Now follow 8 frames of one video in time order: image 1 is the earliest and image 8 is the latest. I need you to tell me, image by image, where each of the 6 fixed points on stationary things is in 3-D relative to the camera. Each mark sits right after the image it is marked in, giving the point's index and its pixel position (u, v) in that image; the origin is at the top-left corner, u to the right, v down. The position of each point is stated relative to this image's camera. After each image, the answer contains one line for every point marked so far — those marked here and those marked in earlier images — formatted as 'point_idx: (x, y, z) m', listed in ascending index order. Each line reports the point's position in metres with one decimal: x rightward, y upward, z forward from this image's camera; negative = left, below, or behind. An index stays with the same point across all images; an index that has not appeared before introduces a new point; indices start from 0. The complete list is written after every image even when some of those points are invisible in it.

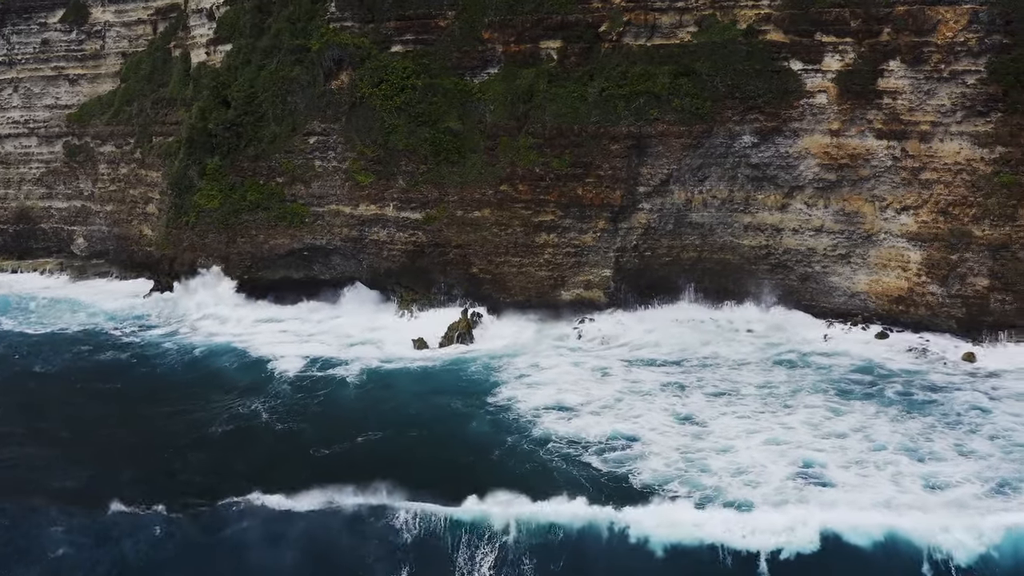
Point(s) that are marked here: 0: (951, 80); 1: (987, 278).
0: (+12.6, +5.8, +20.3) m
1: (+14.2, +0.3, +20.9) m
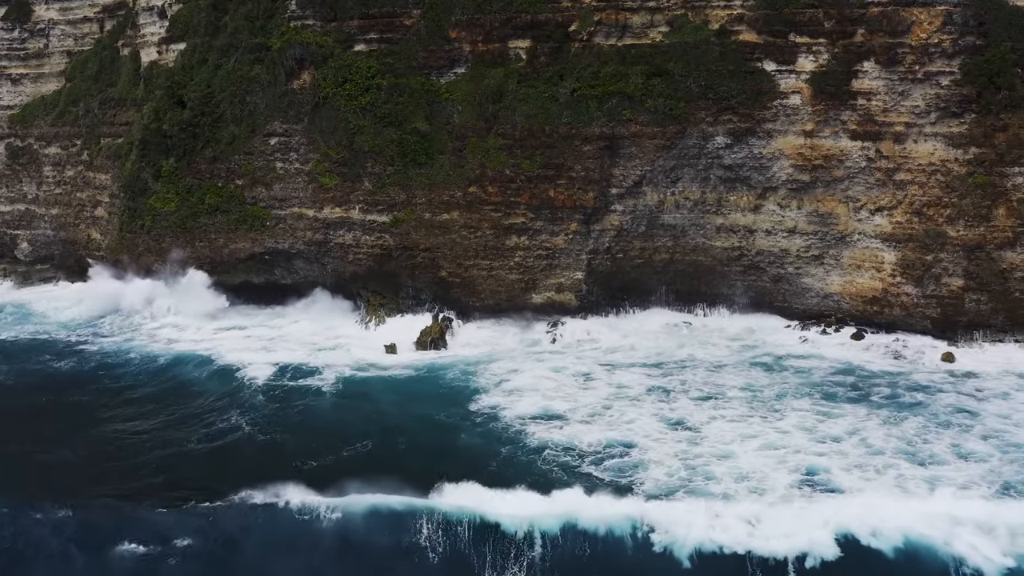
0: (+11.8, +5.8, +20.5) m
1: (+13.4, +0.3, +21.2) m
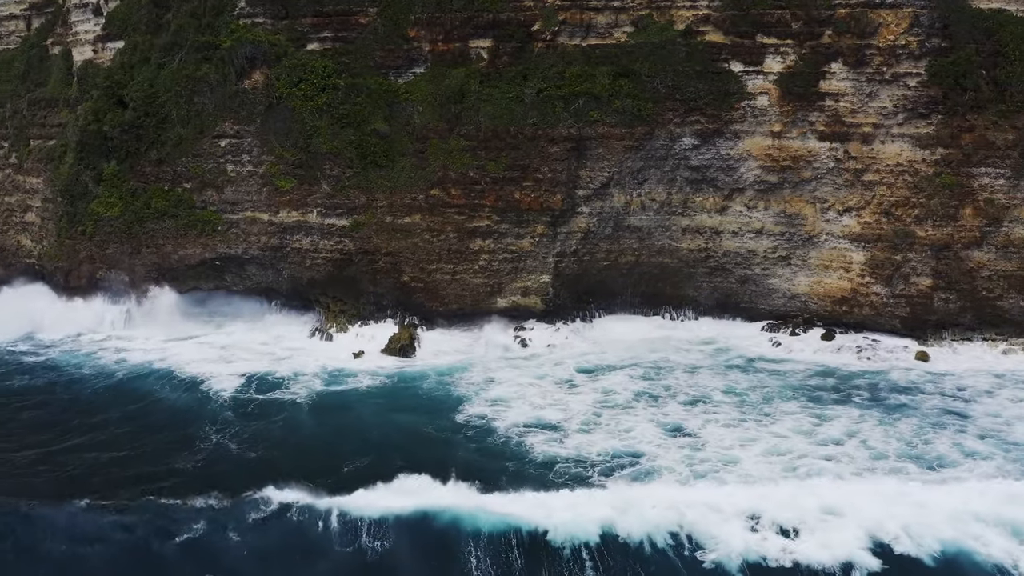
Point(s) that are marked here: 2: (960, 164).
0: (+10.8, +5.8, +20.8) m
1: (+12.4, +0.3, +21.6) m
2: (+12.8, +3.5, +20.9) m
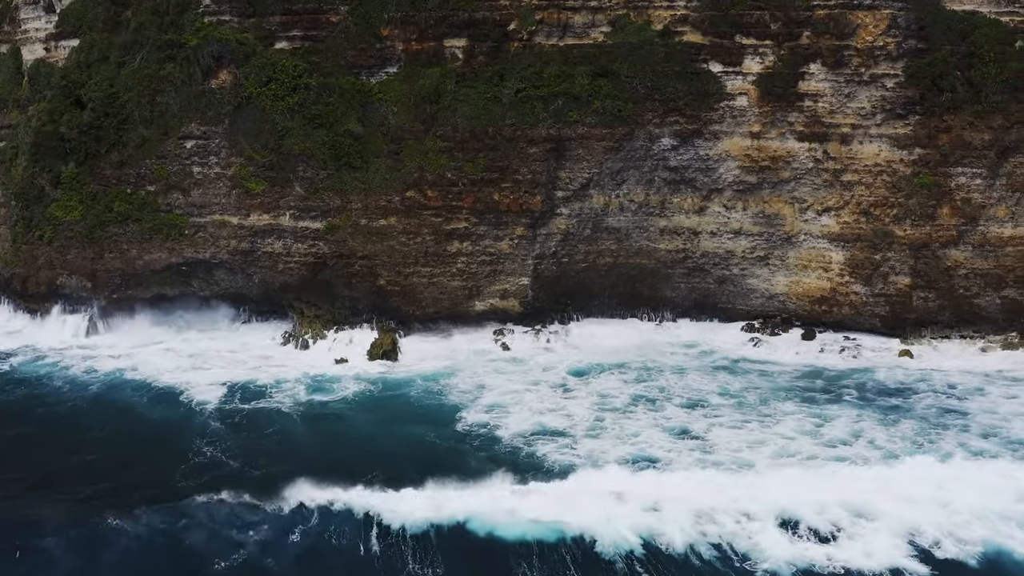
0: (+10.2, +5.8, +21.1) m
1: (+11.8, +0.4, +21.9) m
2: (+12.1, +3.5, +21.2) m
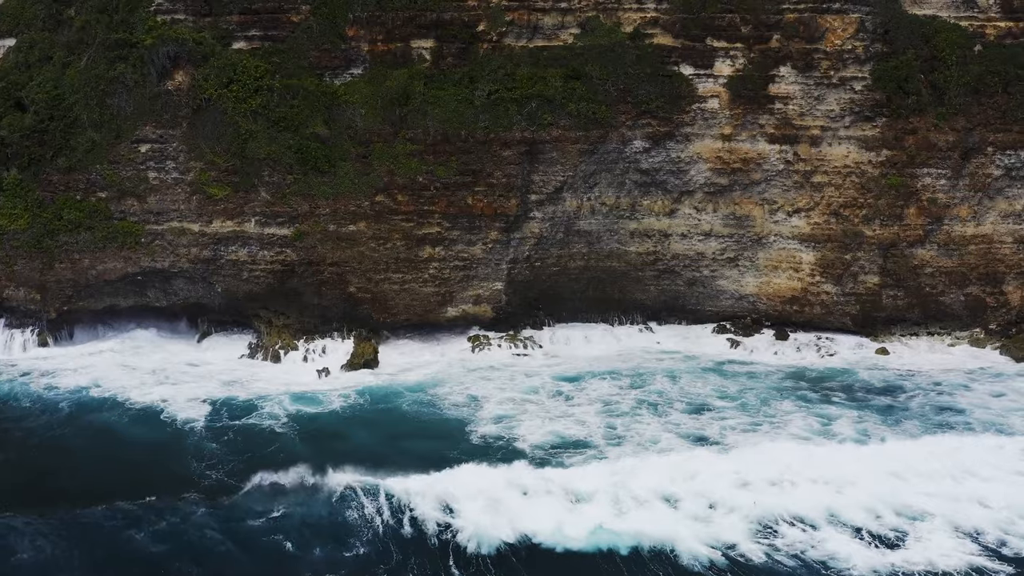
0: (+9.3, +5.9, +21.4) m
1: (+11.0, +0.4, +22.3) m
2: (+11.3, +3.6, +21.7) m
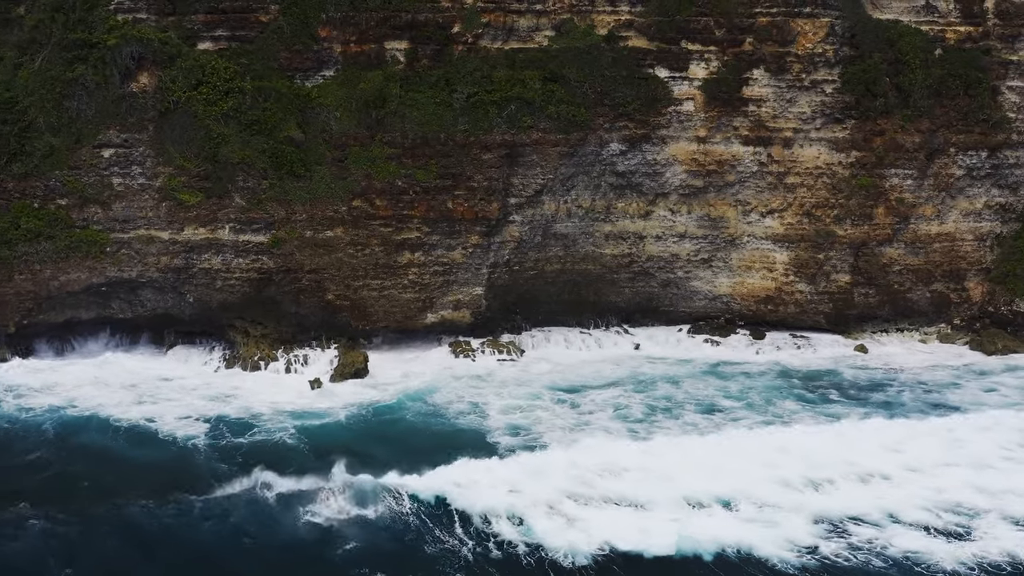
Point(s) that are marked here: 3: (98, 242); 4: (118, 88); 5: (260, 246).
0: (+8.7, +5.9, +21.8) m
1: (+10.4, +0.4, +22.8) m
2: (+10.7, +3.6, +22.1) m
3: (-11.0, +1.2, +19.5) m
4: (-10.6, +5.4, +19.9) m
5: (-6.9, +1.1, +20.0) m
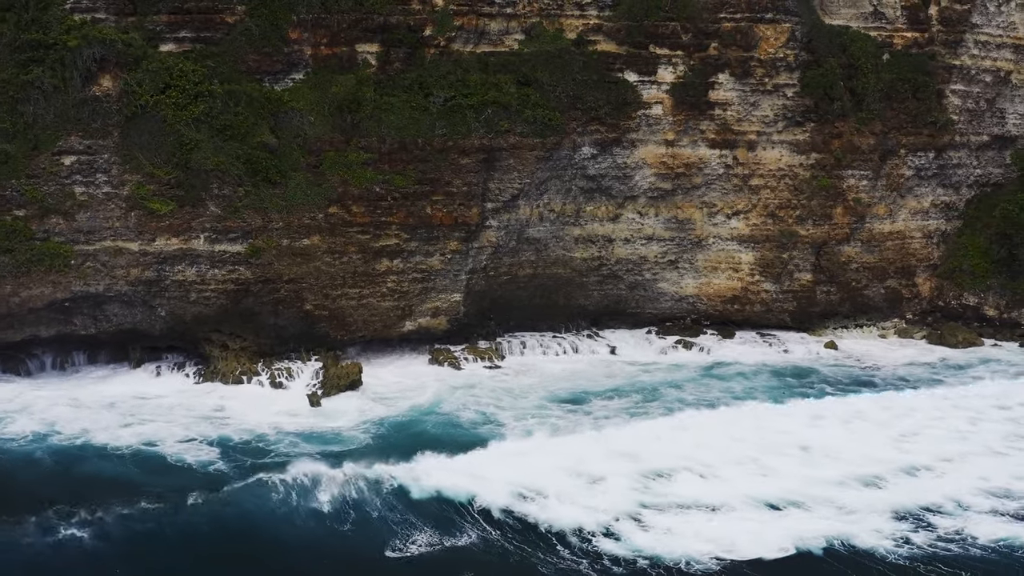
0: (+7.9, +5.9, +22.4) m
1: (+9.6, +0.5, +23.5) m
2: (+9.9, +3.7, +22.9) m
3: (-11.4, +0.8, +18.4) m
4: (-11.1, +5.0, +18.8) m
5: (-7.3, +0.8, +19.2) m
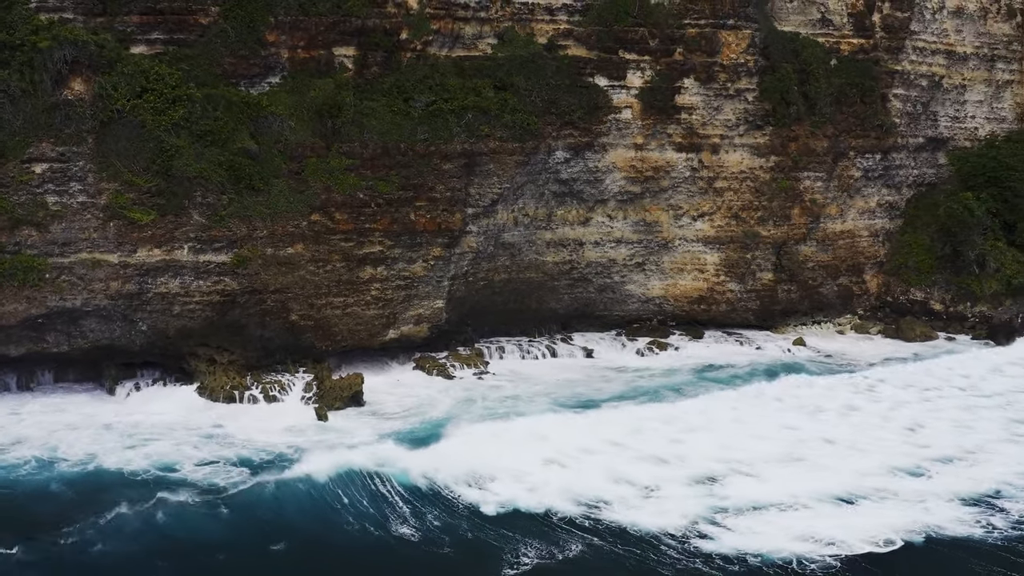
0: (+7.3, +5.9, +23.0) m
1: (+9.0, +0.5, +24.3) m
2: (+9.3, +3.7, +23.8) m
3: (-11.5, +0.5, +17.5) m
4: (-11.4, +4.7, +17.8) m
5: (-7.6, +0.5, +18.6) m
